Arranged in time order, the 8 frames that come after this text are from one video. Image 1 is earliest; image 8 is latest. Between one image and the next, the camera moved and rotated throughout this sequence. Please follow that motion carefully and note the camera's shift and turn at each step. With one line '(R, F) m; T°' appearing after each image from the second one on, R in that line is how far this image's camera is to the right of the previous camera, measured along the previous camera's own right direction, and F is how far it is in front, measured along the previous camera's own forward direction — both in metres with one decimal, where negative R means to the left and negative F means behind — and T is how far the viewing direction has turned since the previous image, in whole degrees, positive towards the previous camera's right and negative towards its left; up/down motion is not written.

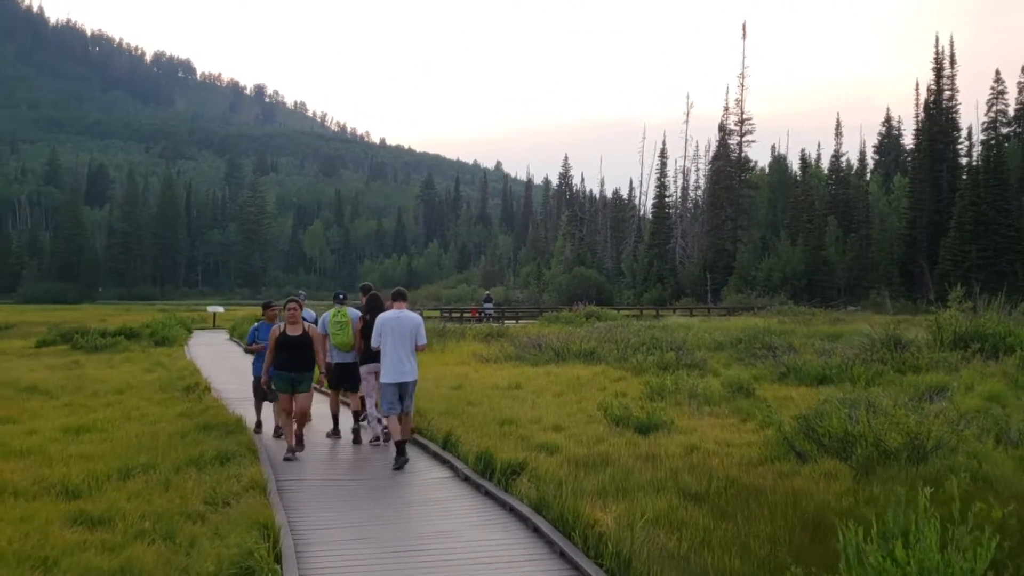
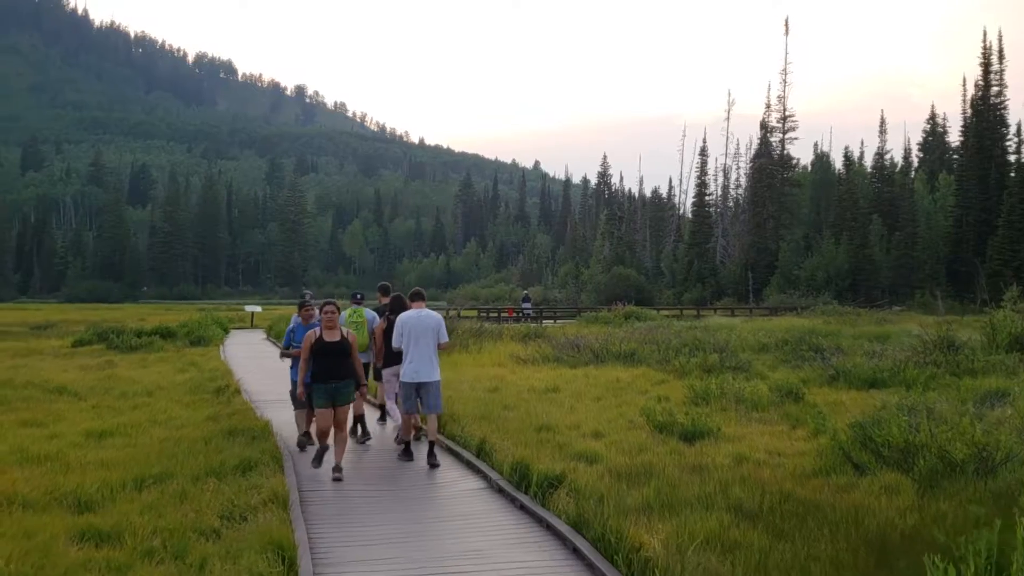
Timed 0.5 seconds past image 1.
(0.0, +0.5) m; -3°
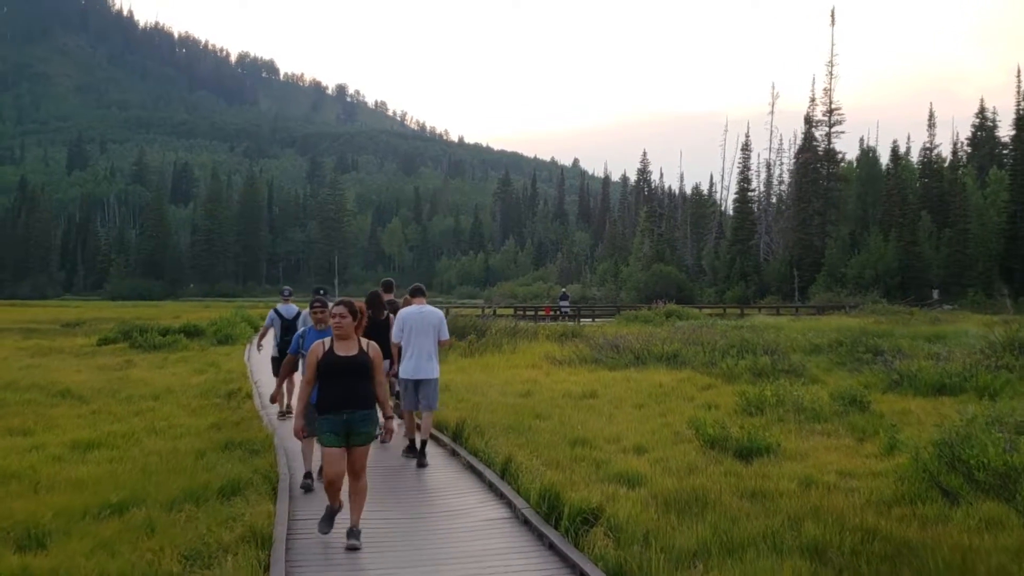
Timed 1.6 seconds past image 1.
(+0.1, +1.2) m; -3°
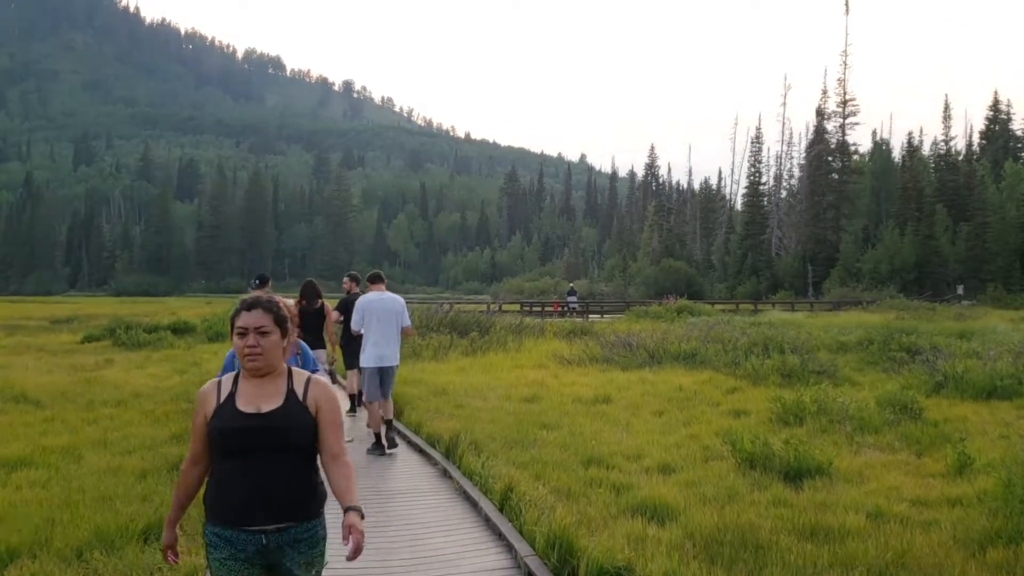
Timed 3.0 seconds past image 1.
(0.0, +1.4) m; -1°
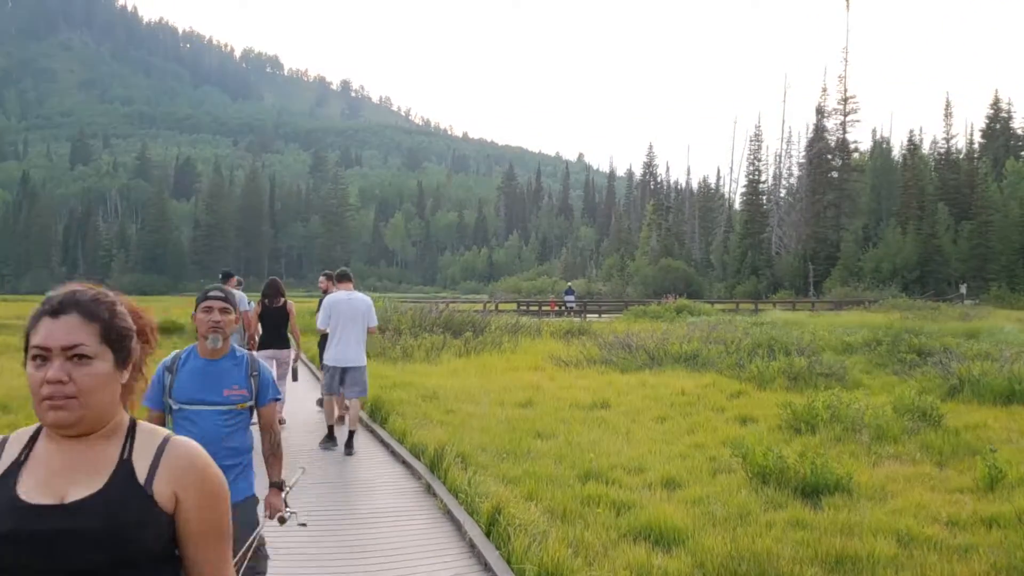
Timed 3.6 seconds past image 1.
(+0.1, +0.7) m; 0°
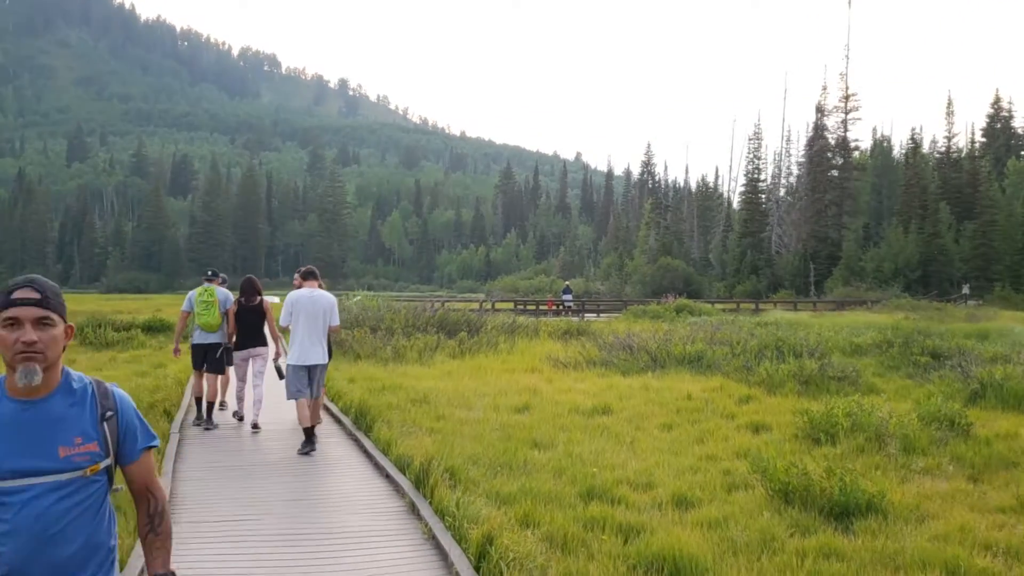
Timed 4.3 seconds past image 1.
(0.0, +0.7) m; 0°
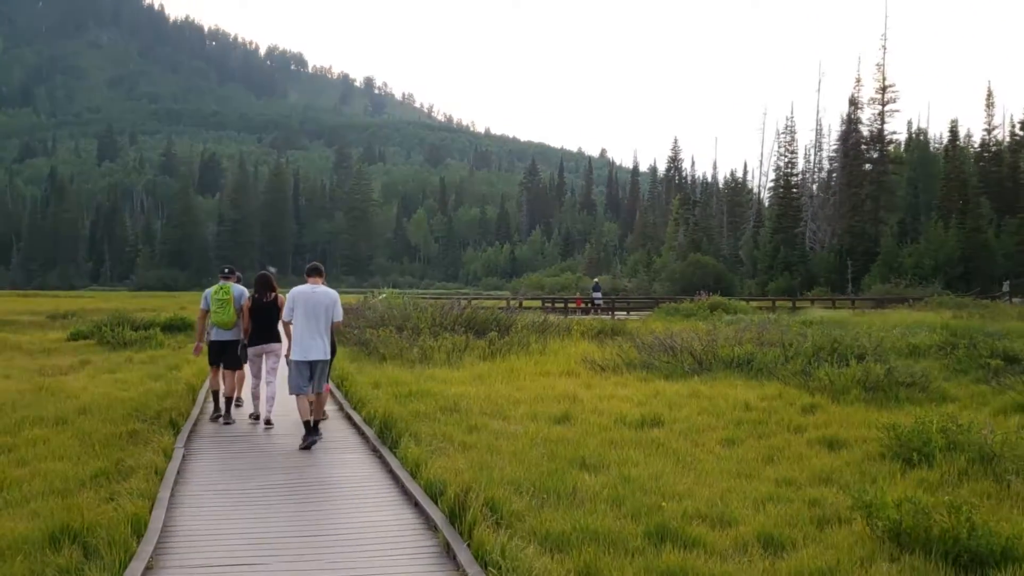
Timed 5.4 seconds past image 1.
(-0.2, +1.1) m; -2°
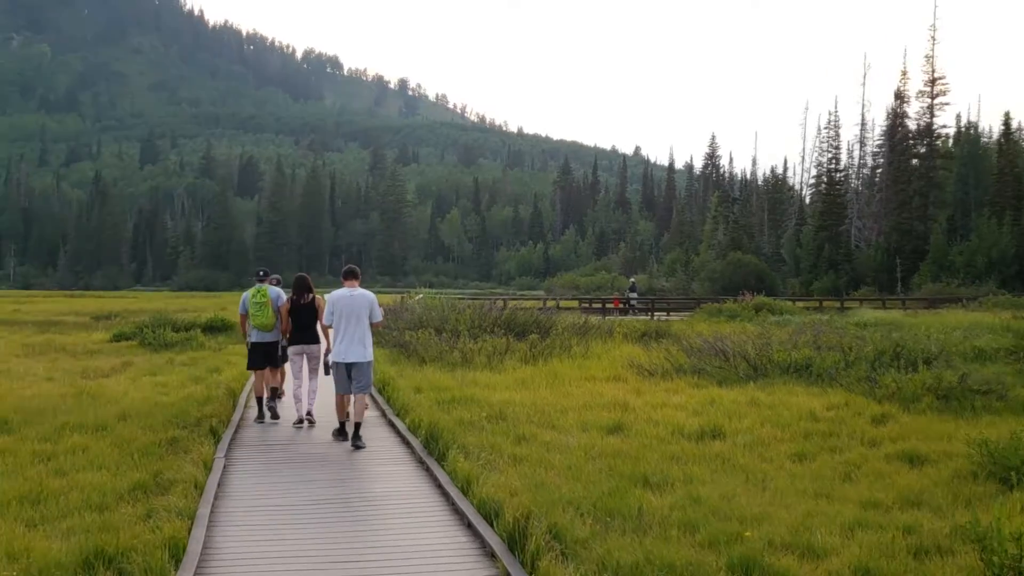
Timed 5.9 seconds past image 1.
(-0.2, +0.5) m; -3°
